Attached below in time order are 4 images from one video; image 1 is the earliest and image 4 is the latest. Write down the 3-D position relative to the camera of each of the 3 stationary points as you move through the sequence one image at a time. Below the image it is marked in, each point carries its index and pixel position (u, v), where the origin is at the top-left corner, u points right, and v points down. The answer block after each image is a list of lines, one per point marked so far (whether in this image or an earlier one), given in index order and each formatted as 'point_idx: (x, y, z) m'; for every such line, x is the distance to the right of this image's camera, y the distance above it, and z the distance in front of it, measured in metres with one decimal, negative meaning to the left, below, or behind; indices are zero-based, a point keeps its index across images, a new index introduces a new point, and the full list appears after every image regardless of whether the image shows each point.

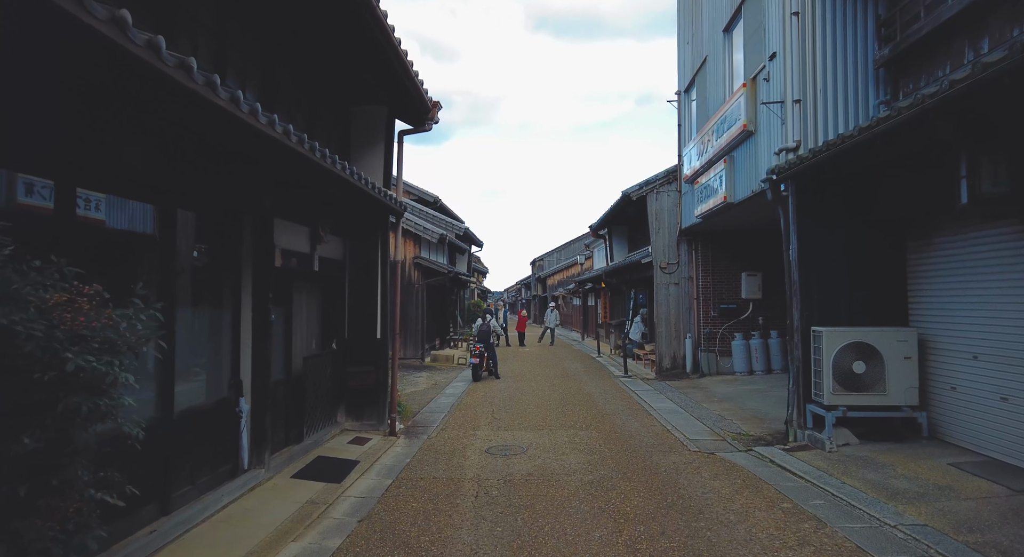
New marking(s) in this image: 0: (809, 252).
0: (+3.7, +0.3, +6.8) m
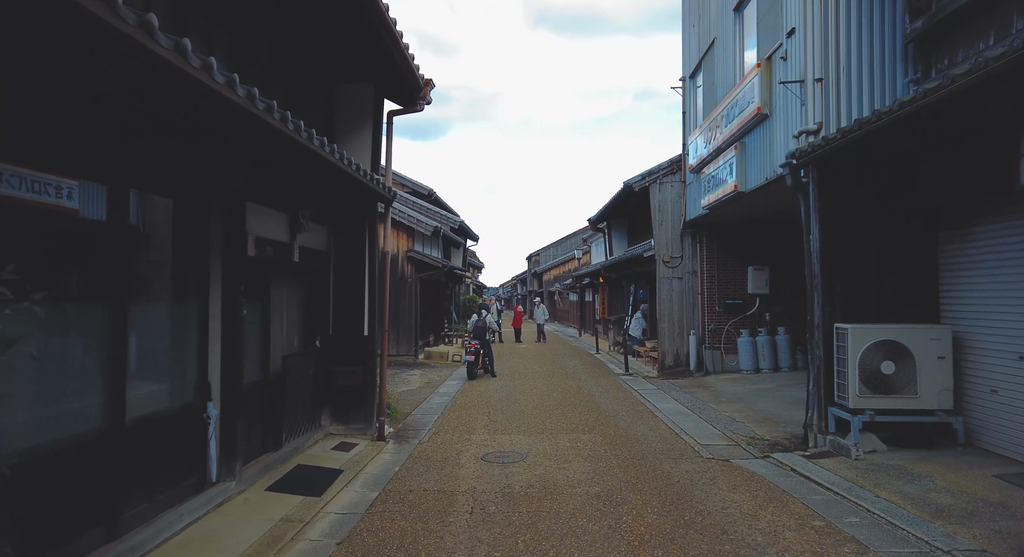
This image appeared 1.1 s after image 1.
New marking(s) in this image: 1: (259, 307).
0: (+3.6, +0.4, +6.3) m
1: (-2.6, -0.3, +5.7) m
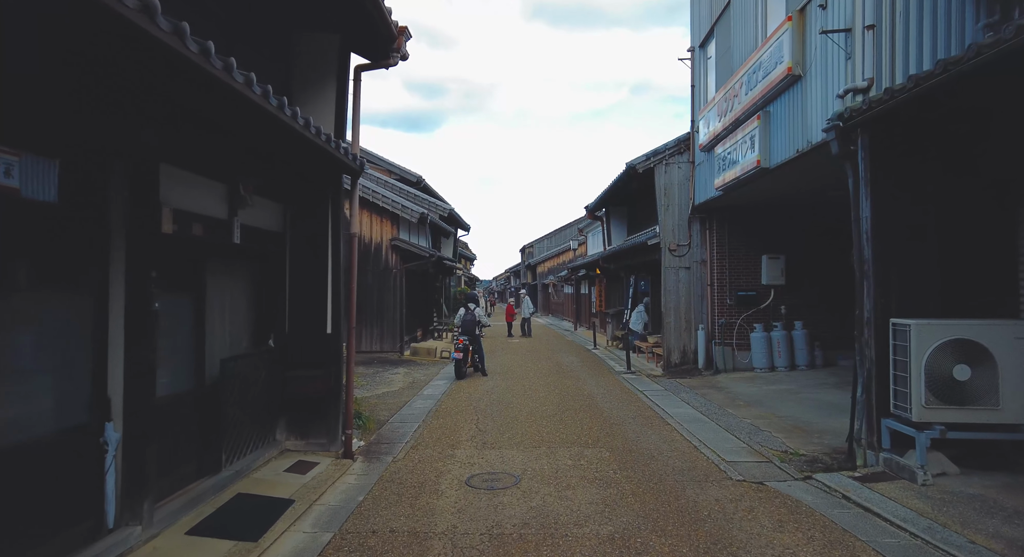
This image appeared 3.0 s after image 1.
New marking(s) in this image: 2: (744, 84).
0: (+3.6, +0.5, +5.2) m
1: (-2.7, -0.2, +4.6) m
2: (+3.6, +3.0, +8.6) m
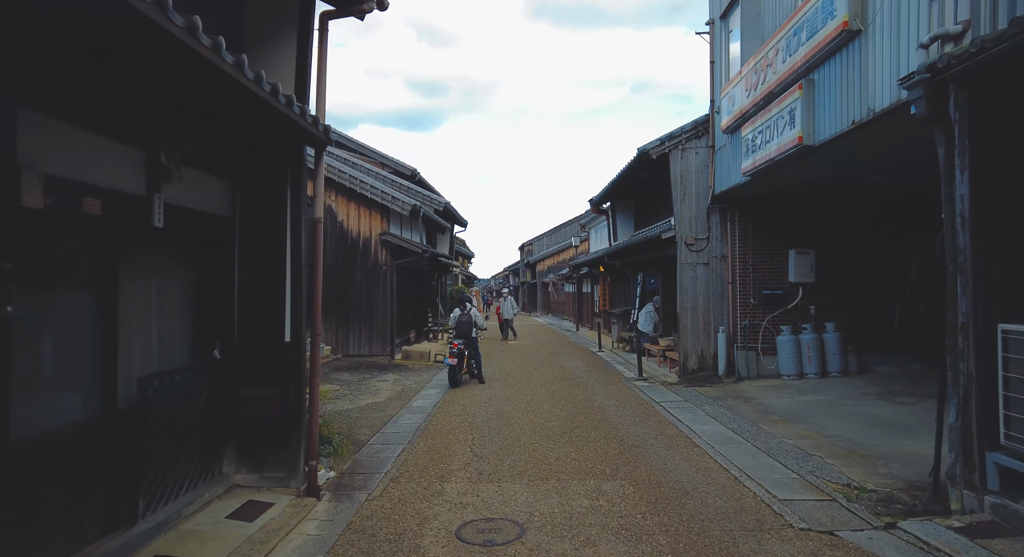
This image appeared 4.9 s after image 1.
0: (+3.6, +0.6, +4.1) m
1: (-2.7, -0.1, +3.4) m
2: (+3.6, +3.1, +7.5) m
